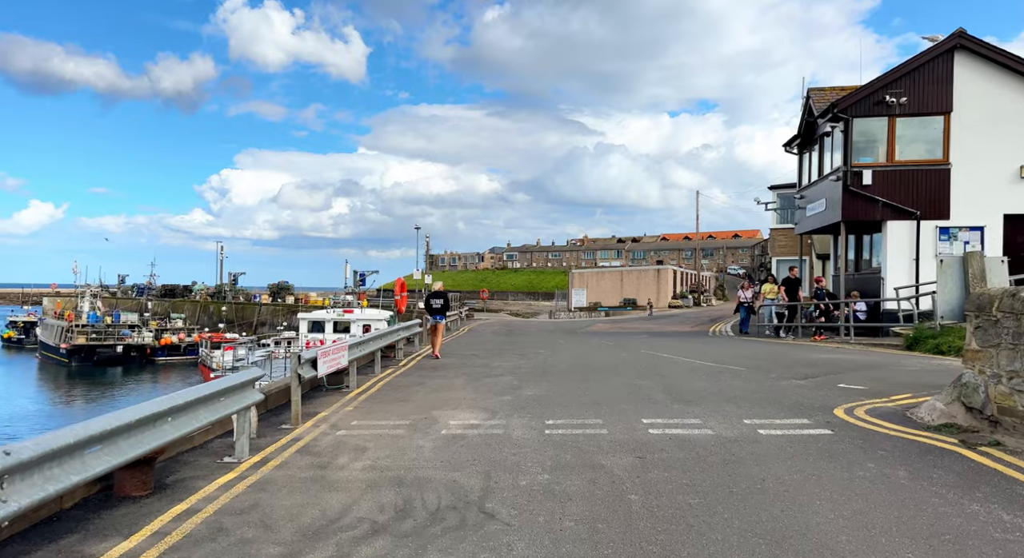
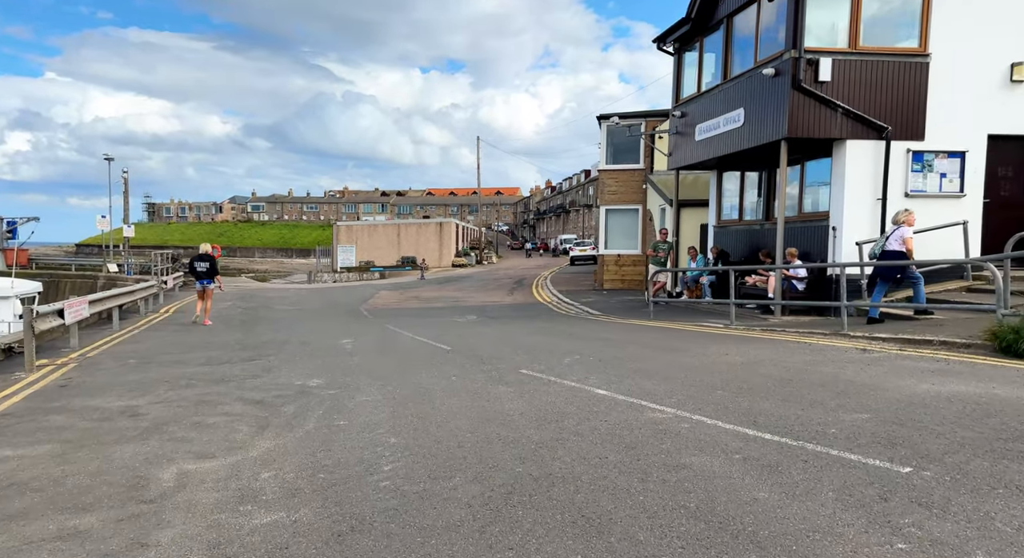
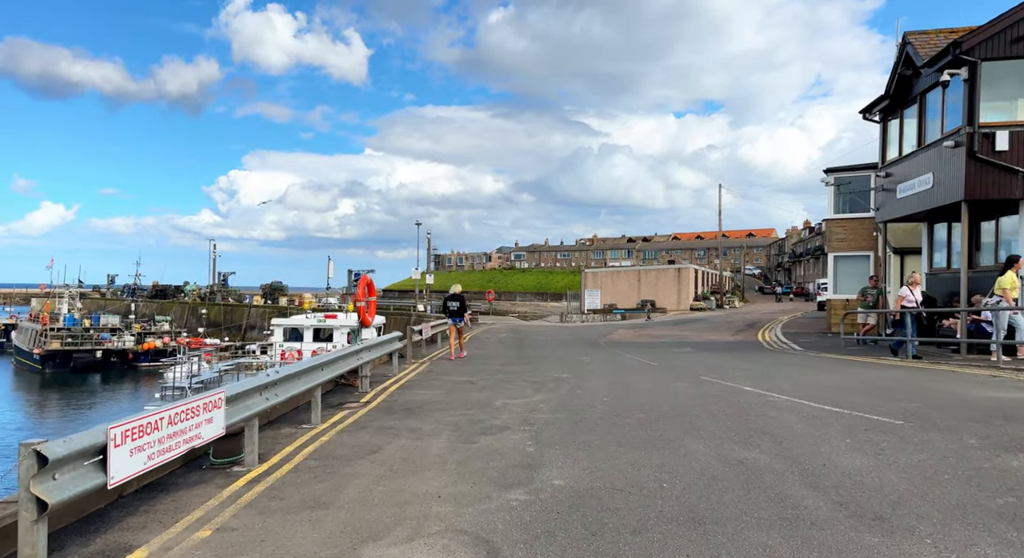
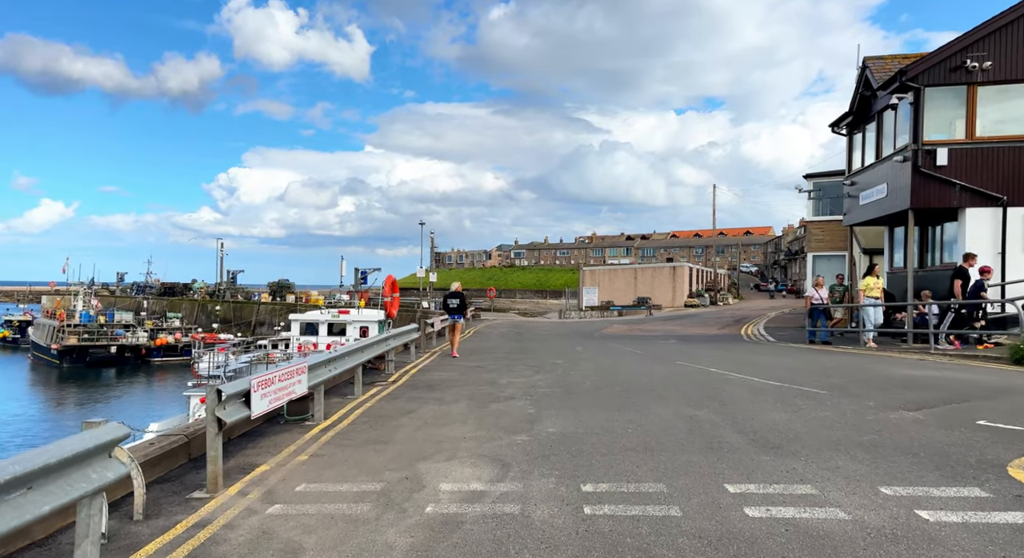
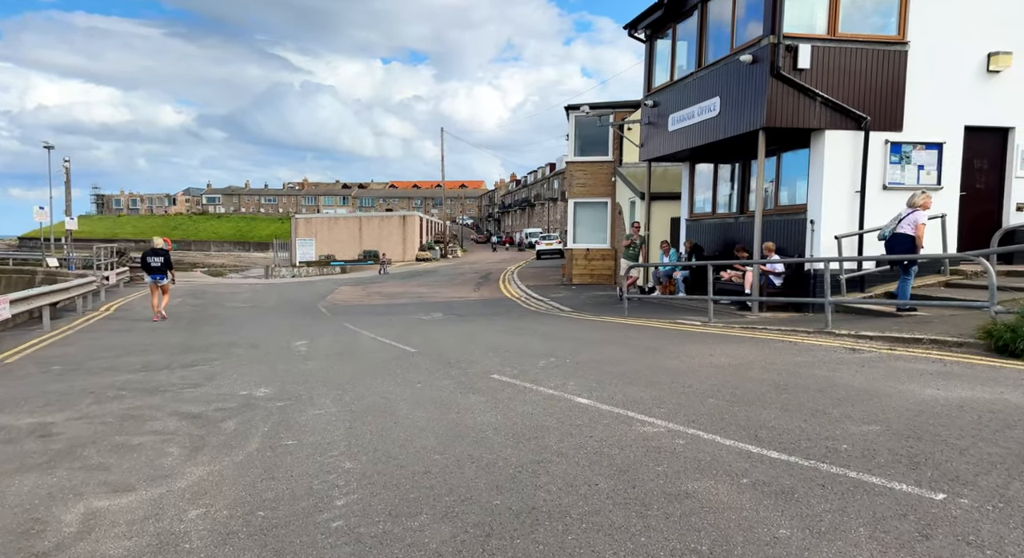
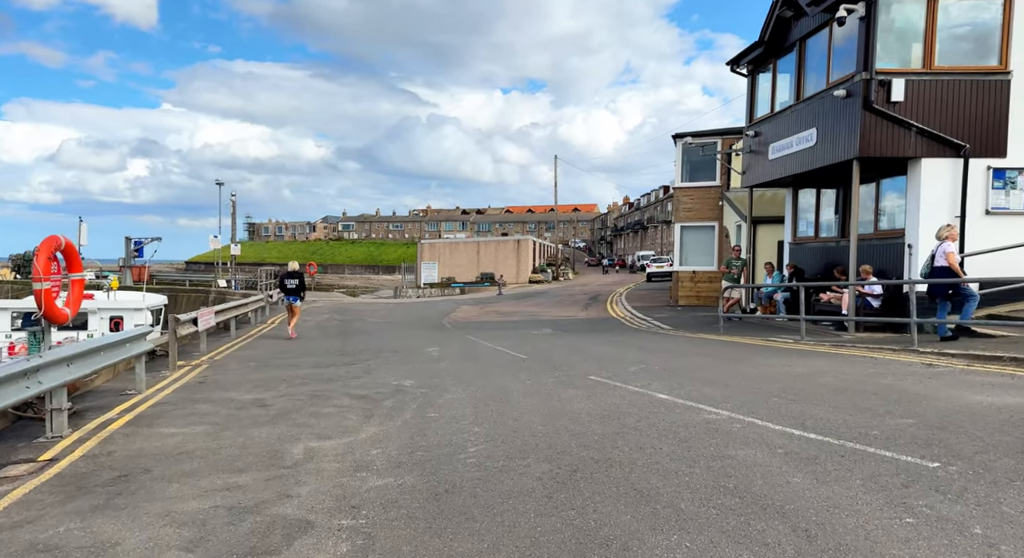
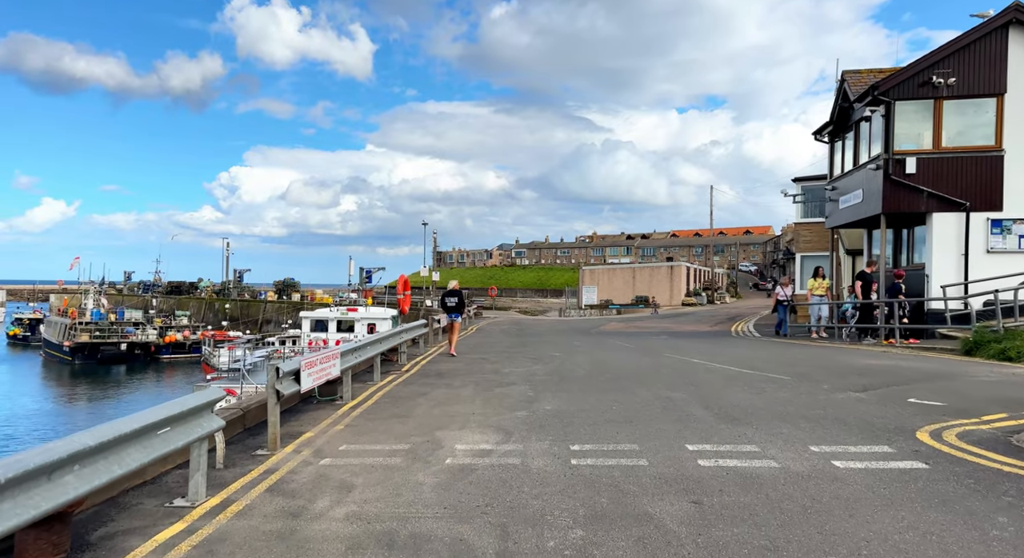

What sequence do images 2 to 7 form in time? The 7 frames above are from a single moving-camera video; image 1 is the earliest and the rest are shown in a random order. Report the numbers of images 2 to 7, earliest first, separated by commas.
7, 4, 3, 6, 2, 5
